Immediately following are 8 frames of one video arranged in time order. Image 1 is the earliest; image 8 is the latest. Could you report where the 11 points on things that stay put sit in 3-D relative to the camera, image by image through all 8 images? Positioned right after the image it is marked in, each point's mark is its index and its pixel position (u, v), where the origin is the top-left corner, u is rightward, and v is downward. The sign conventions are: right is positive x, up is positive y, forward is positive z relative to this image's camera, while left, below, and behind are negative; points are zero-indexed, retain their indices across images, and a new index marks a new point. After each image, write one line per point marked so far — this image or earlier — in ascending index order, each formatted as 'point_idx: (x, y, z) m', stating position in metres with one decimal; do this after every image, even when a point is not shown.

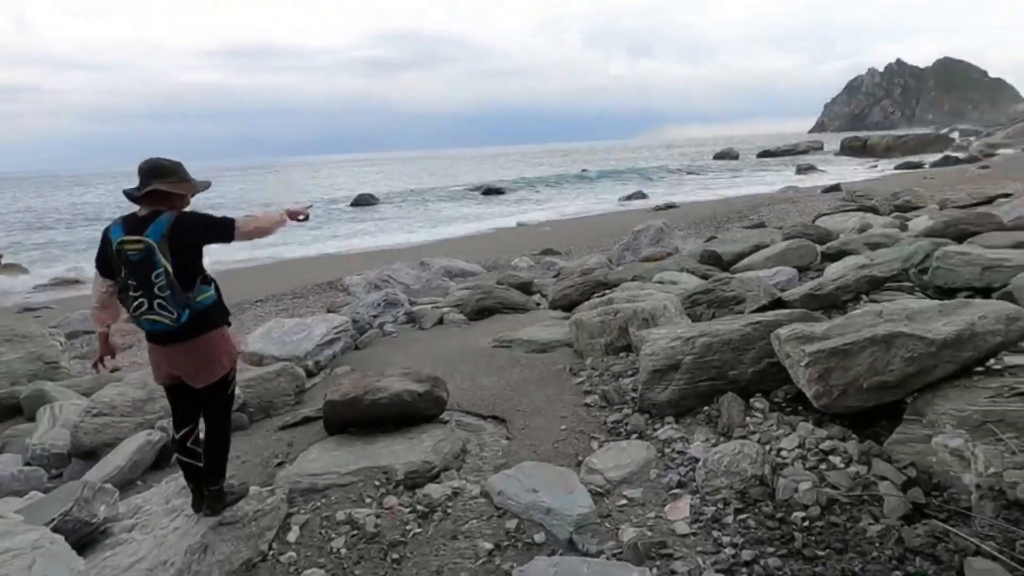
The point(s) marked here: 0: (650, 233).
0: (+3.7, +1.4, +14.4) m
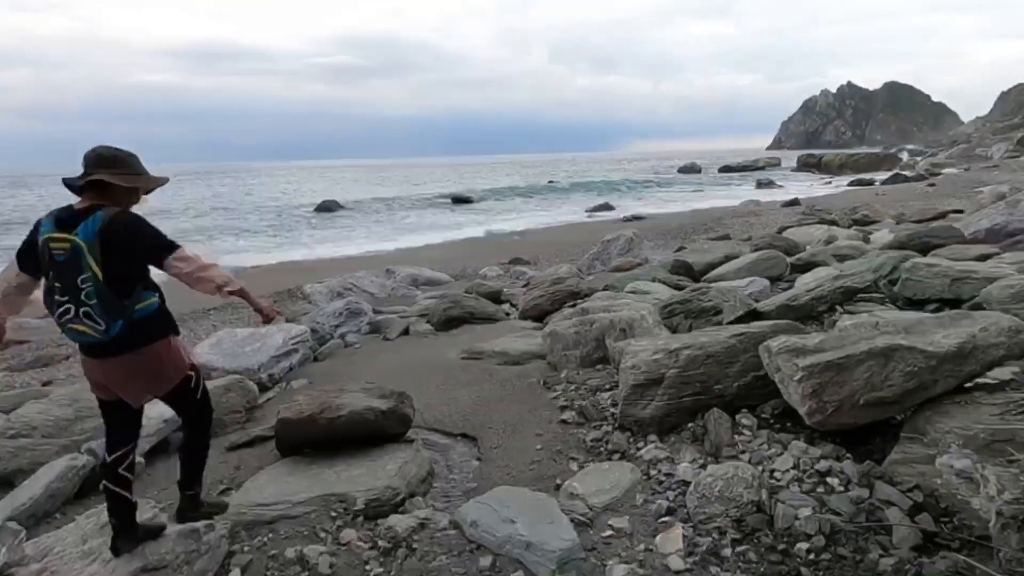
0: (+2.9, +1.2, +14.3) m
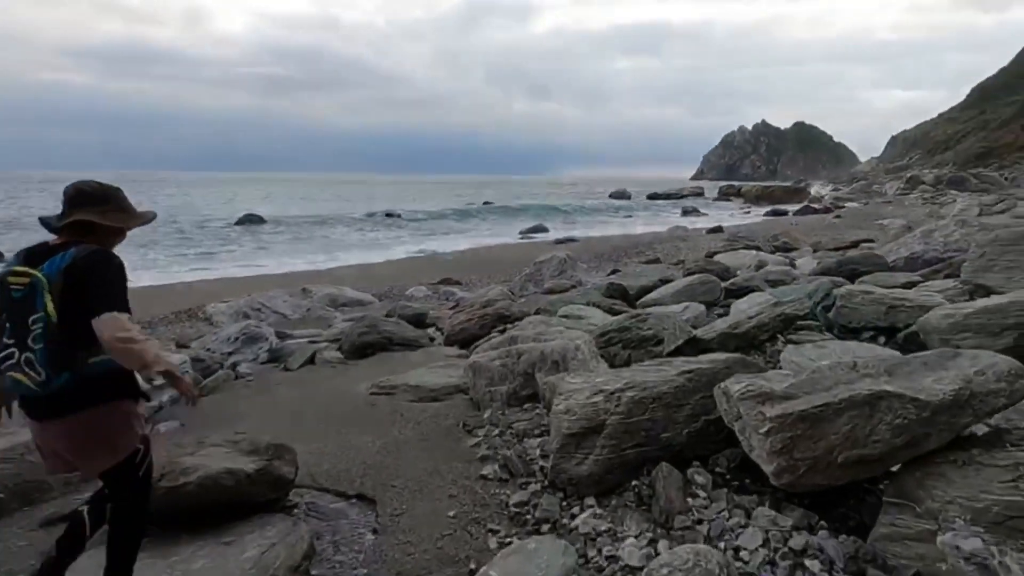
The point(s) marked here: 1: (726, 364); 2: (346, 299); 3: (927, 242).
0: (+1.1, +0.6, +13.8) m
1: (+1.5, -0.5, +3.8) m
2: (-4.2, -0.3, +13.8) m
3: (+7.9, +0.9, +10.2) m
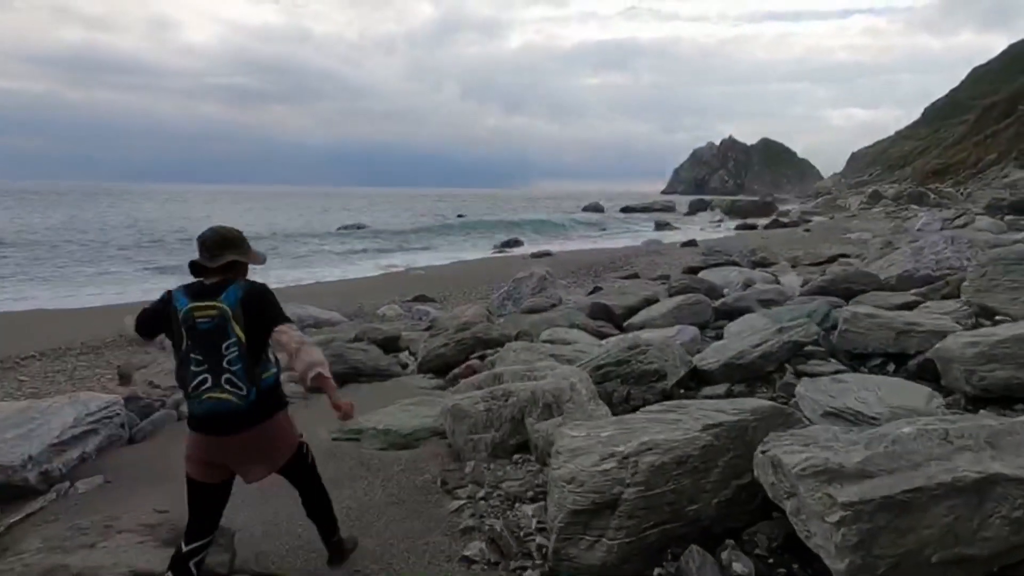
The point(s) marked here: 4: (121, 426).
0: (+0.5, +0.1, +13.2) m
1: (+1.4, -0.8, +3.2) m
2: (-4.8, -0.8, +12.9) m
3: (+7.5, +0.5, +10.0) m
4: (-4.0, -1.4, +5.5) m
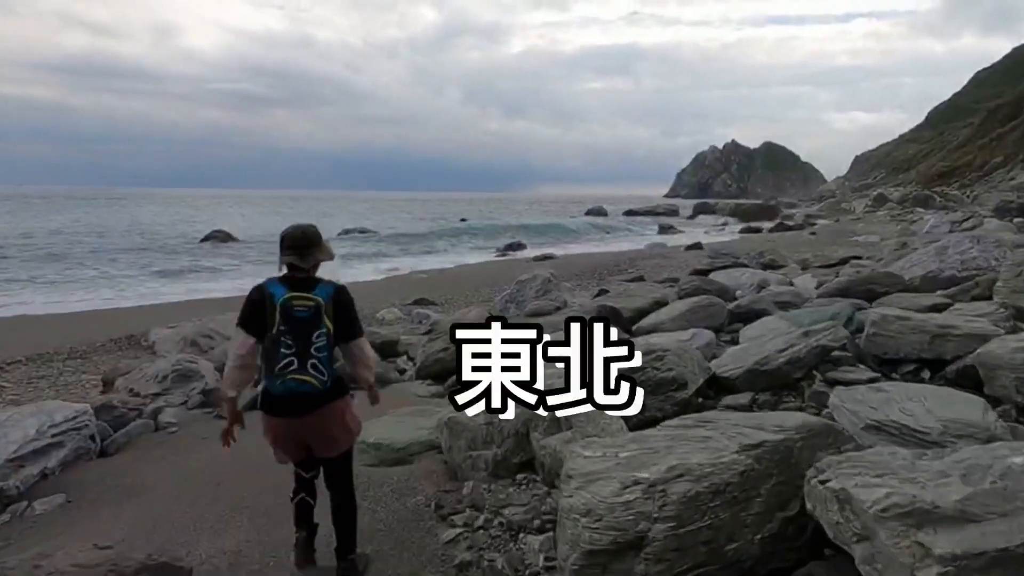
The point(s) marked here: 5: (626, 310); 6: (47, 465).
0: (+0.6, +0.1, +12.8) m
1: (+1.5, -0.7, +2.7) m
2: (-4.7, -0.8, +12.5) m
3: (+7.5, +0.5, +9.5) m
4: (-3.9, -1.4, +5.1) m
5: (+2.0, -0.4, +9.6) m
6: (-4.0, -1.5, +4.6) m
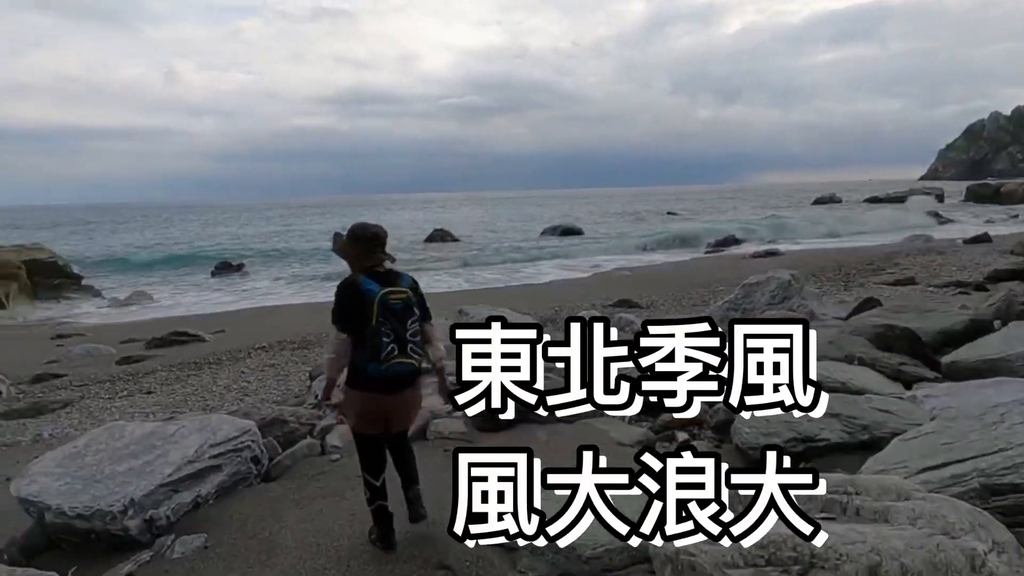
0: (+4.8, 0.0, +10.1) m
1: (+2.0, -0.9, +0.4) m
2: (-0.2, -0.8, +11.7) m
3: (+10.2, +0.2, +4.5) m
4: (-2.2, -1.4, +4.5) m
5: (+5.1, -0.6, +6.6) m
6: (-2.4, -1.6, +4.1) m
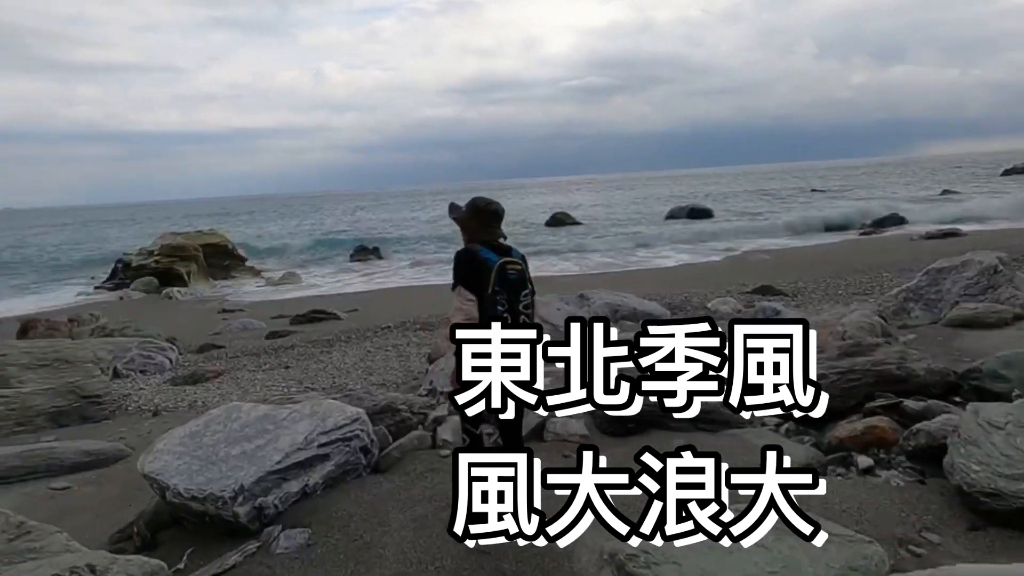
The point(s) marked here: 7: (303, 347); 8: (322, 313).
0: (+6.9, +0.2, +8.1) m
1: (+2.0, -0.9, -0.7) m
2: (+2.3, -0.5, +10.8) m
3: (+10.9, +0.2, +1.5) m
4: (-1.2, -1.3, +4.3) m
5: (+6.3, -0.5, +4.7) m
6: (-1.5, -1.4, +3.9) m
7: (-4.9, -1.4, +12.5) m
8: (-5.9, -0.8, +16.8) m
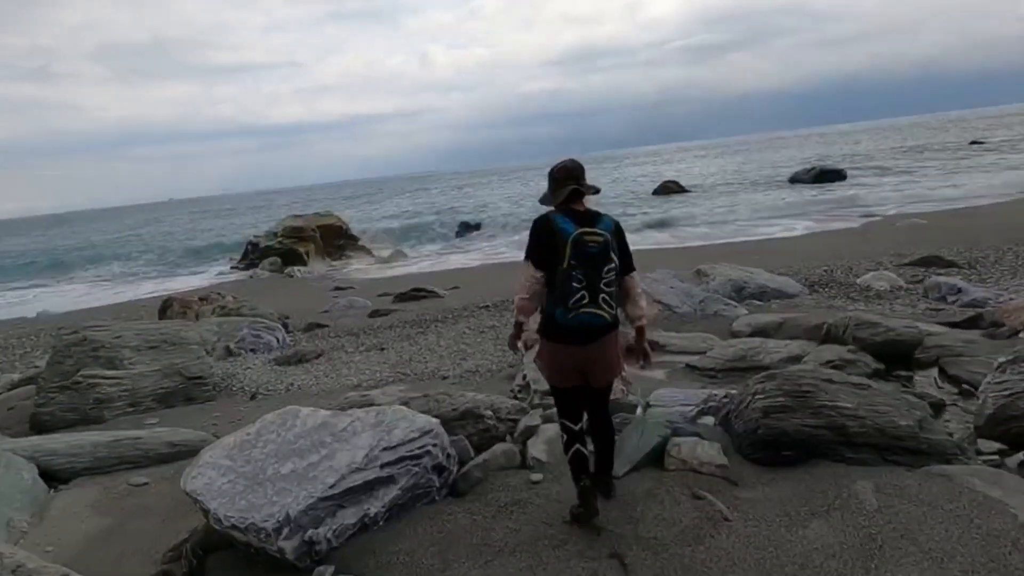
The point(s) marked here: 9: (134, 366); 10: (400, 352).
0: (+8.1, +0.5, +5.7) m
1: (+1.7, -1.0, -2.0) m
2: (+4.1, 0.0, +9.2) m
3: (+10.8, +0.2, -1.6) m
4: (-0.5, -1.2, +3.5) m
5: (+7.0, -0.3, +2.5) m
6: (-0.8, -1.3, +3.2) m
7: (-2.5, -0.9, +12.2) m
8: (-2.8, -0.1, +16.7) m
9: (-5.5, -1.1, +7.9) m
10: (-2.0, -1.2, +9.7) m
